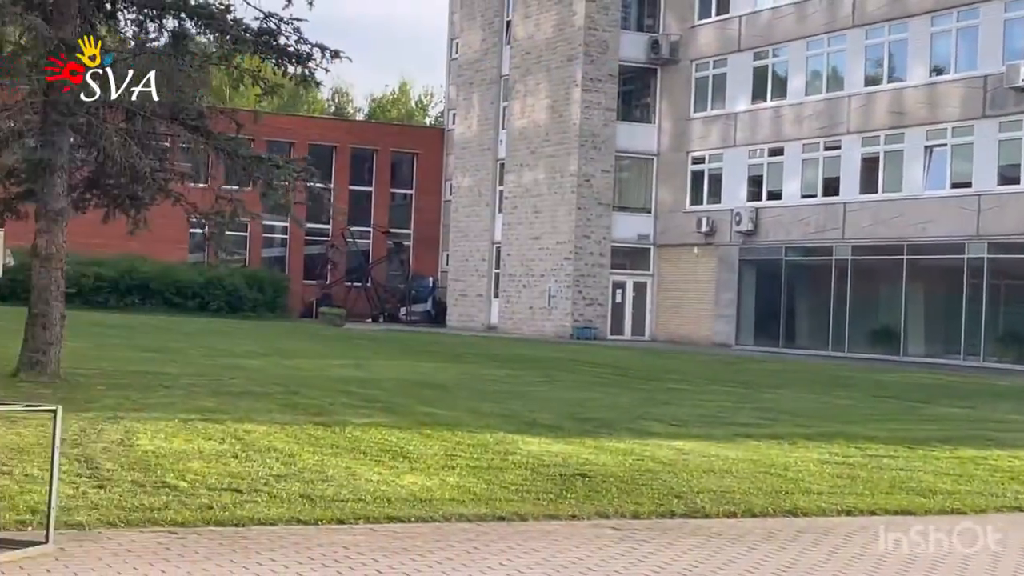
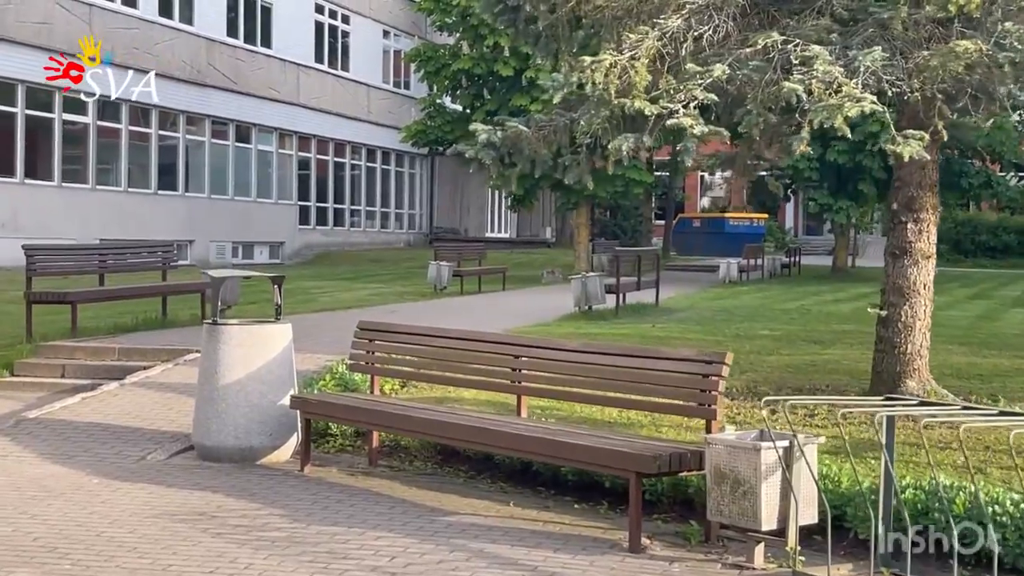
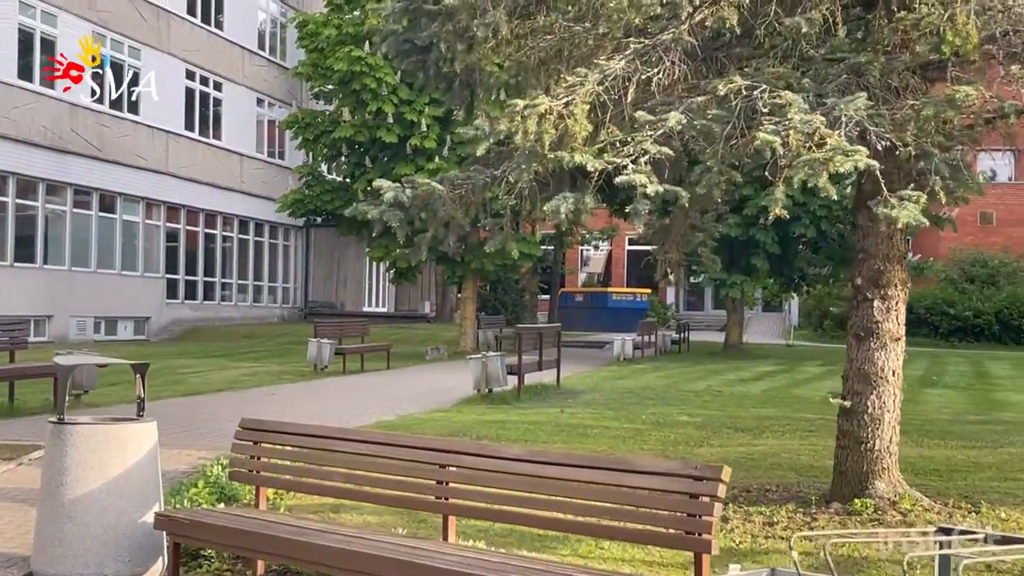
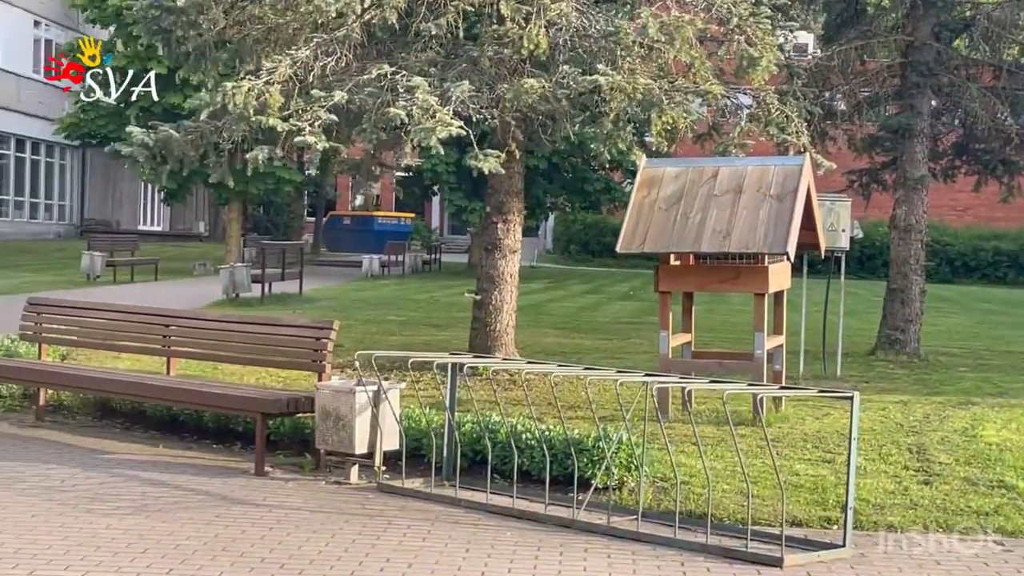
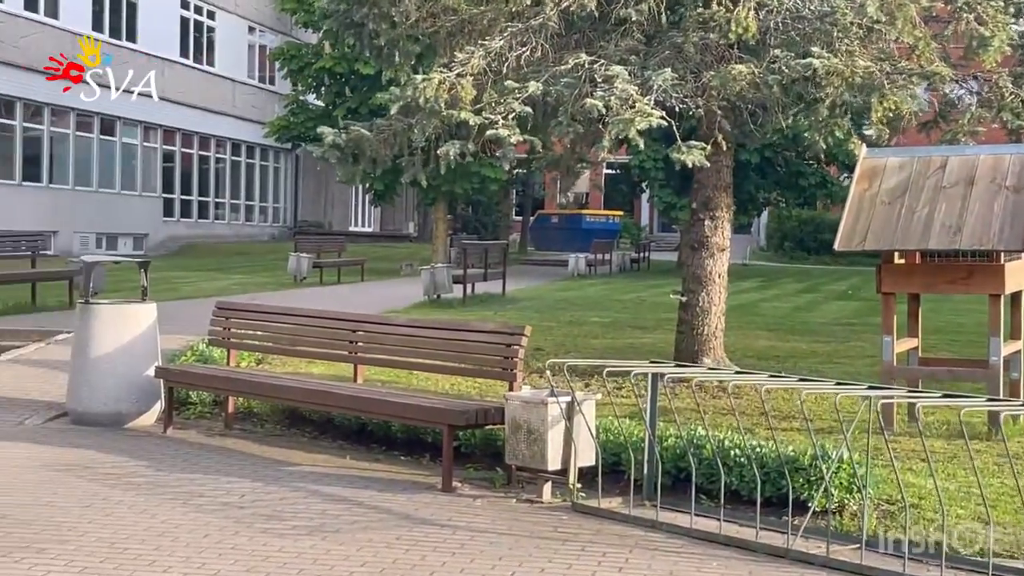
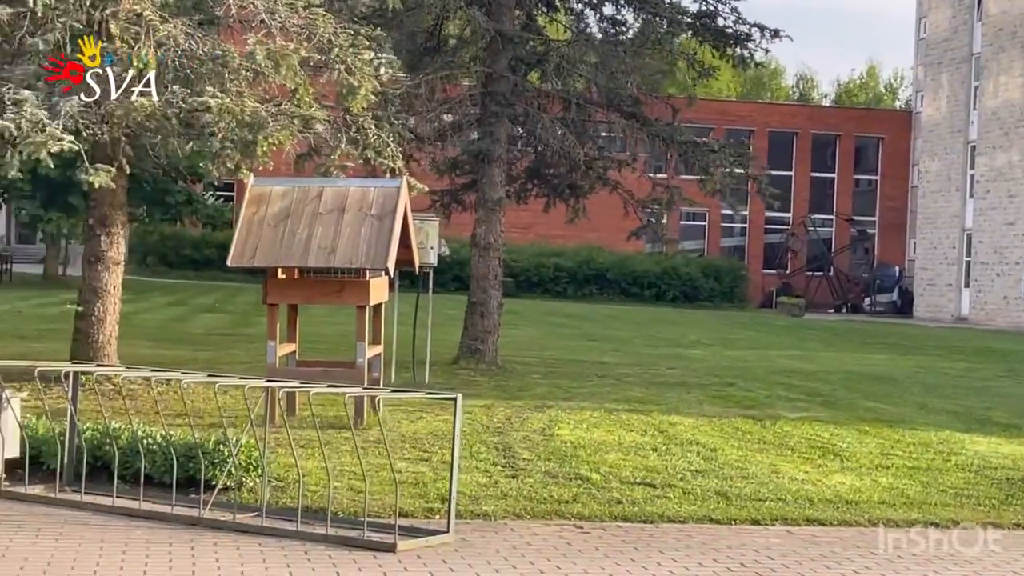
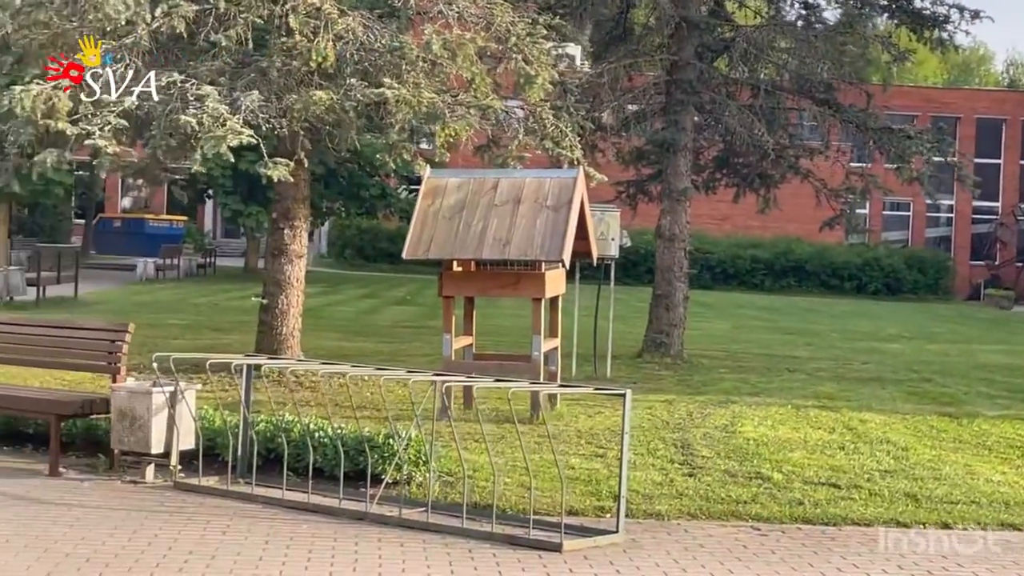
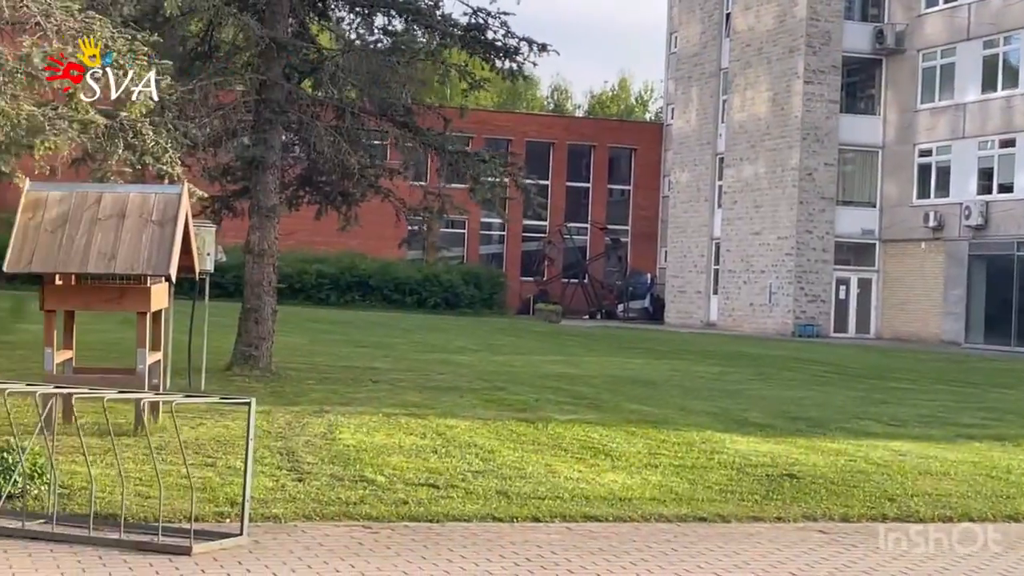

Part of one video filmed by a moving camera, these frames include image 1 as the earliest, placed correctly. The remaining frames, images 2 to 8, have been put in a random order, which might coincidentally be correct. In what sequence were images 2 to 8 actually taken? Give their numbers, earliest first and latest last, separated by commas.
8, 6, 7, 4, 5, 2, 3
